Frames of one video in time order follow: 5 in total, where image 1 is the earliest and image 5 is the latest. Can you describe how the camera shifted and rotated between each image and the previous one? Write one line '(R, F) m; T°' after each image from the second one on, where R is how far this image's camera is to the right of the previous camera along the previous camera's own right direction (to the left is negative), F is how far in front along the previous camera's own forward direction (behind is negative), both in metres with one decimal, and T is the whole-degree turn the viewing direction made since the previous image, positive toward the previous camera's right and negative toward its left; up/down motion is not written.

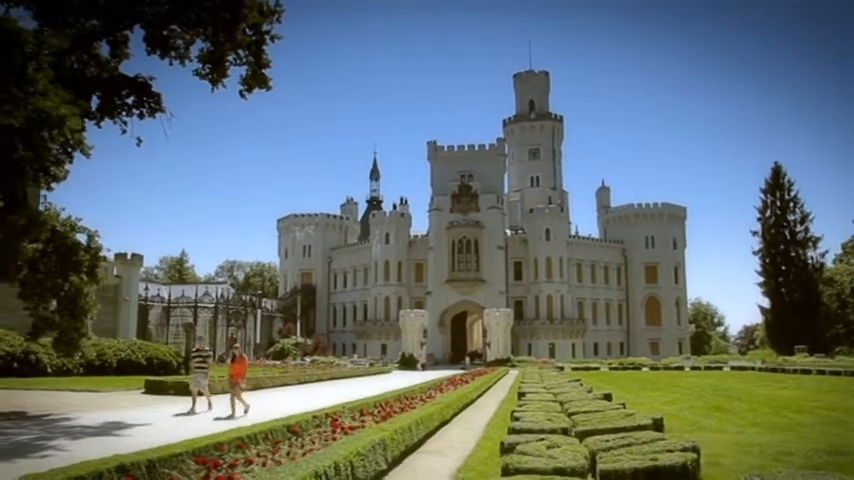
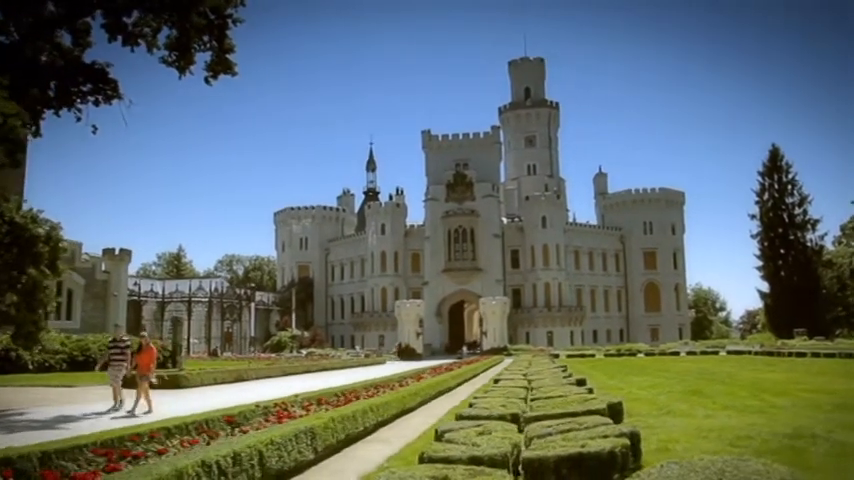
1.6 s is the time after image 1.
(+0.6, +0.4) m; 0°
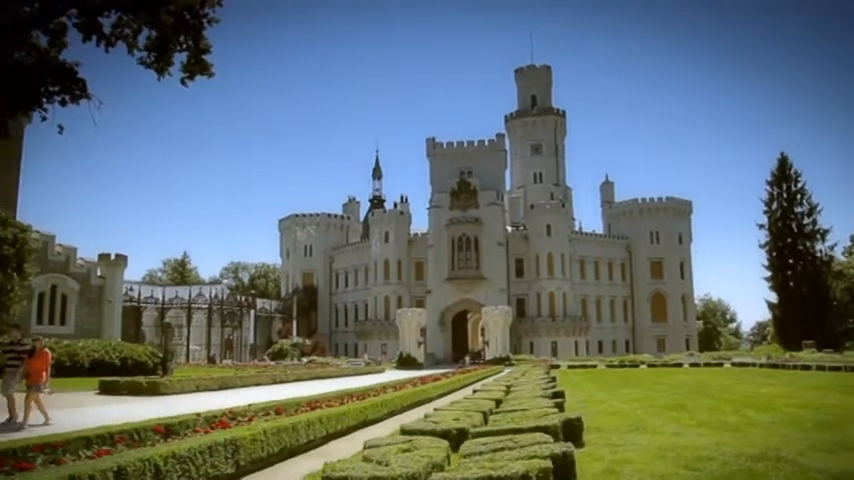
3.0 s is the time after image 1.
(+0.7, +0.4) m; -1°
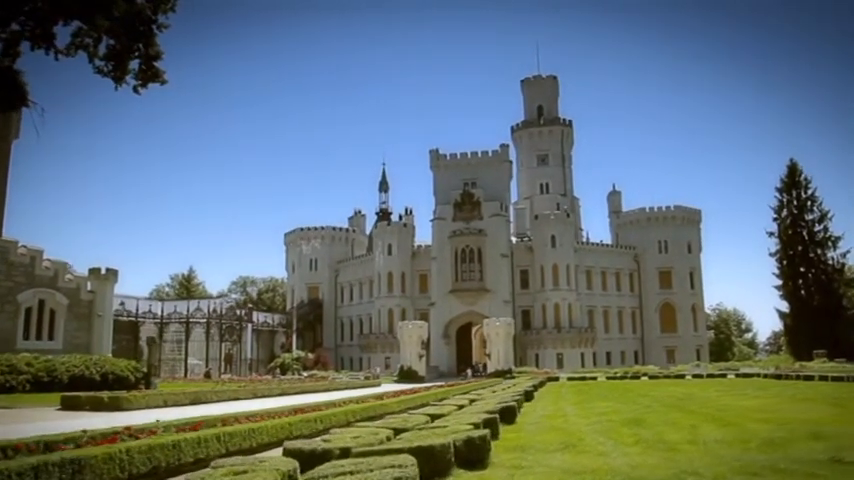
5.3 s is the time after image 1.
(+1.2, +0.6) m; -1°
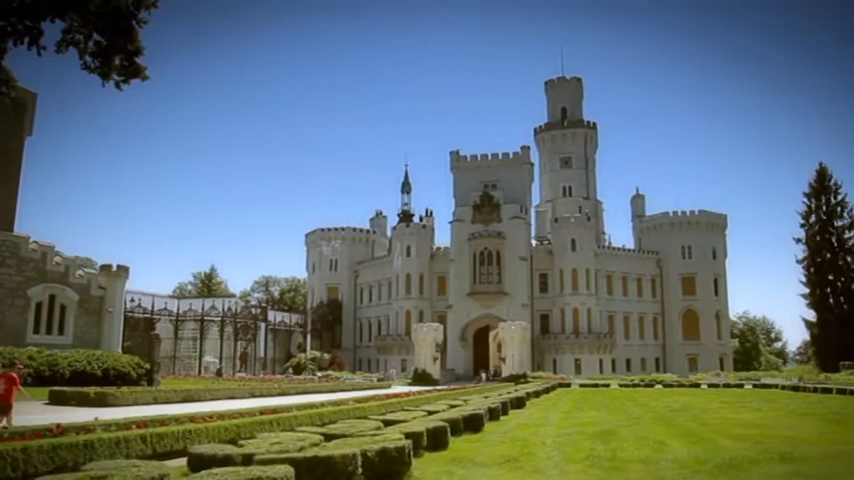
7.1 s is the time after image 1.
(+0.9, +0.4) m; -2°
